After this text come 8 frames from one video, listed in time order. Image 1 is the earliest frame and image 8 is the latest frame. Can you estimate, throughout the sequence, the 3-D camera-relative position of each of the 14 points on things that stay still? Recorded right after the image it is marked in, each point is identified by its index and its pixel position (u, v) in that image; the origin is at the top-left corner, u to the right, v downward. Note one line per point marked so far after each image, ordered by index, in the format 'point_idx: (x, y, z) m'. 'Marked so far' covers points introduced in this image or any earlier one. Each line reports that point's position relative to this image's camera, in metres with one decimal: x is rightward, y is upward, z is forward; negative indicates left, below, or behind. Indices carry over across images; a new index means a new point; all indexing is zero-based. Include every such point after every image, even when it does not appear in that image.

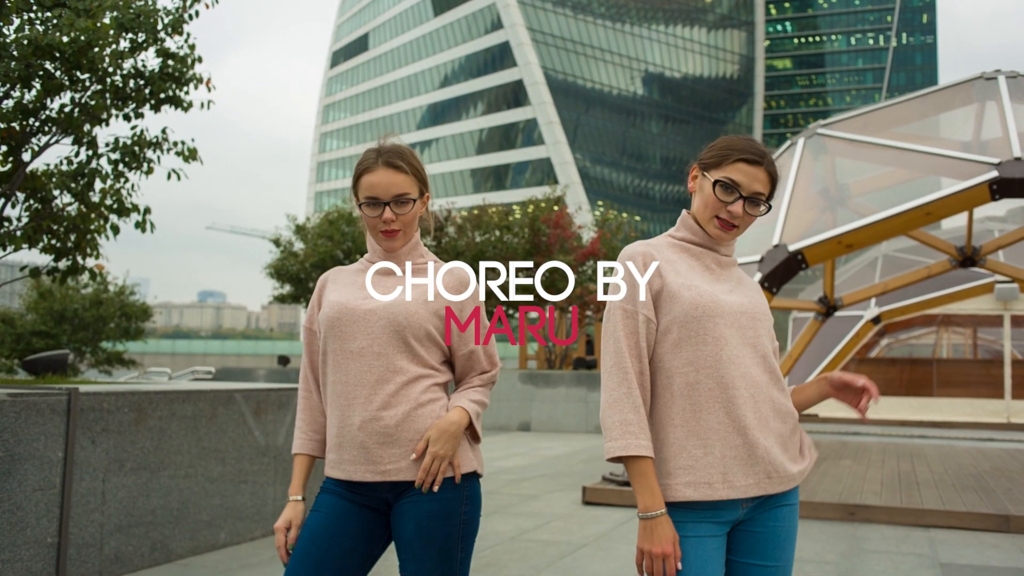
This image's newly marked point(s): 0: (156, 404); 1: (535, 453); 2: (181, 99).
0: (-2.3, -0.7, +6.1) m
1: (+0.3, -2.4, +13.4) m
2: (-2.8, +1.6, +7.8) m
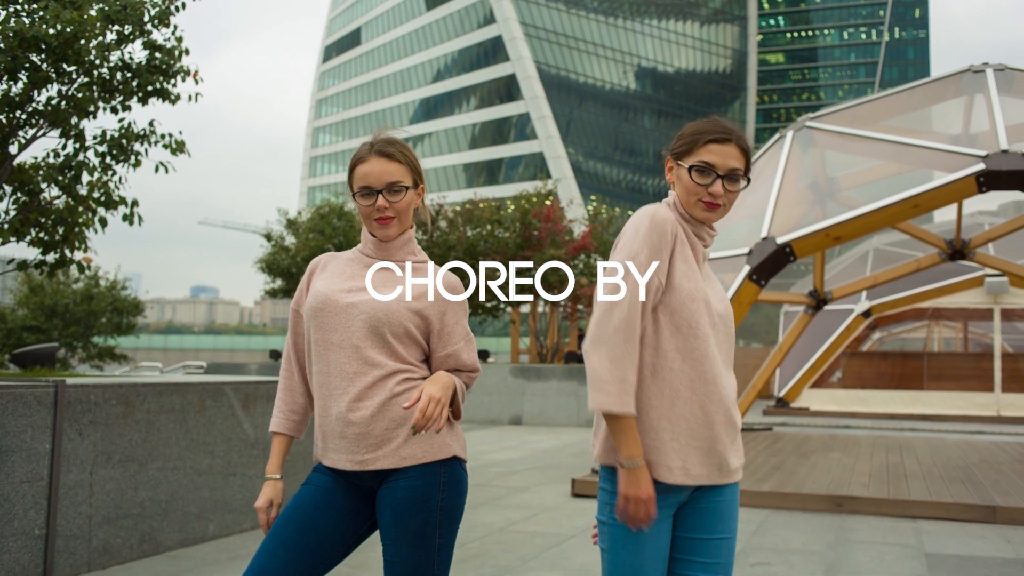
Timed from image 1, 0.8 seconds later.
0: (-2.4, -0.7, +6.1) m
1: (+0.2, -2.3, +13.5) m
2: (-2.9, +1.6, +7.8) m
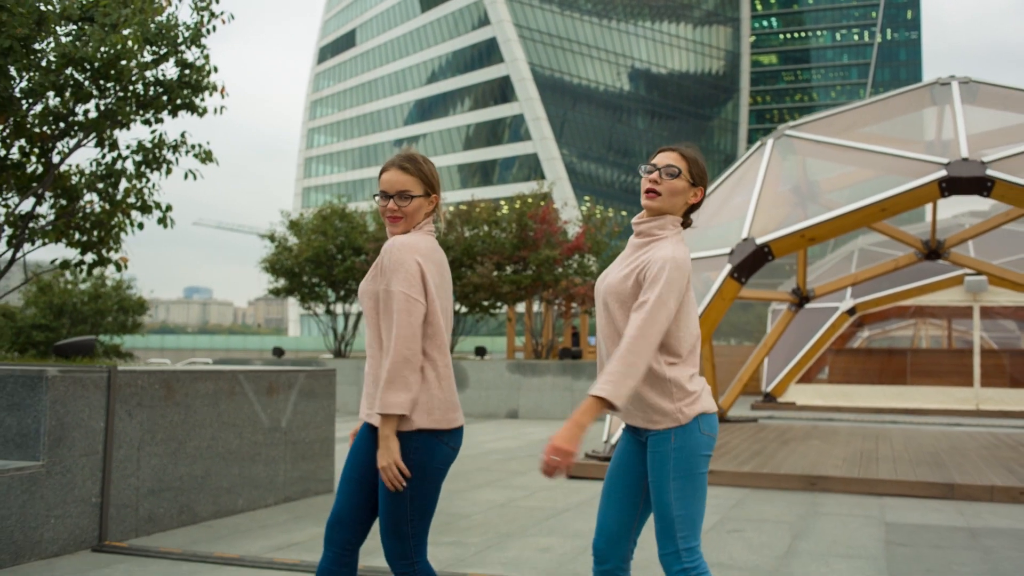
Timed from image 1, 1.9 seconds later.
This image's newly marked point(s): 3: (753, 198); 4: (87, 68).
0: (-2.4, -0.7, +6.7) m
1: (+0.2, -2.3, +14.1) m
2: (-2.9, +1.7, +8.4) m
3: (+3.1, +1.2, +12.0) m
4: (-3.5, +1.8, +7.8) m
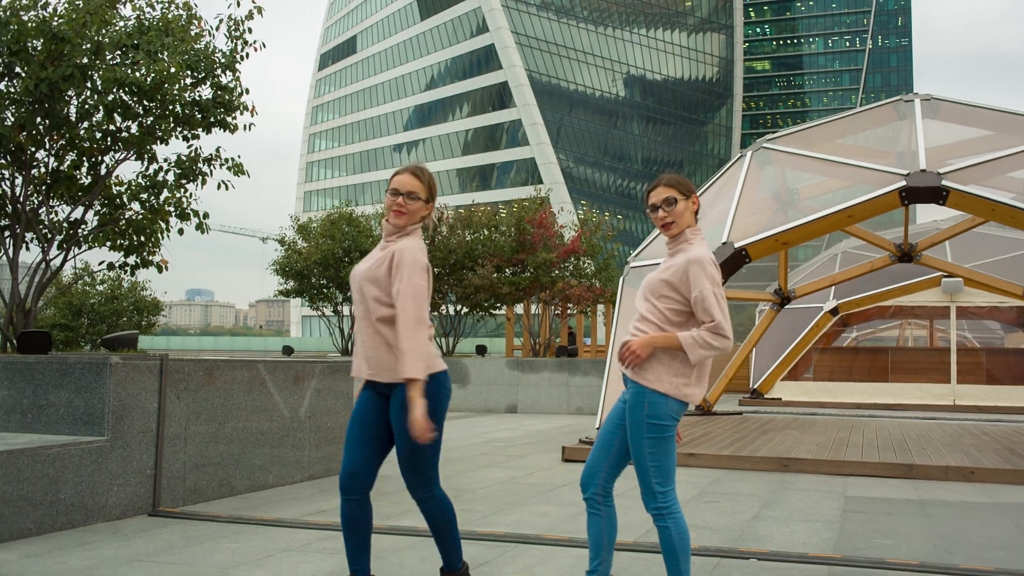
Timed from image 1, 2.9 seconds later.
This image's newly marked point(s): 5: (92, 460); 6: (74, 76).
0: (-2.4, -0.7, +7.6) m
1: (+0.2, -2.3, +15.0) m
2: (-2.9, +1.7, +9.3) m
3: (+3.1, +1.1, +12.9) m
4: (-3.5, +1.9, +8.7) m
5: (-2.9, -1.2, +6.4) m
6: (-4.1, +2.0, +8.8) m
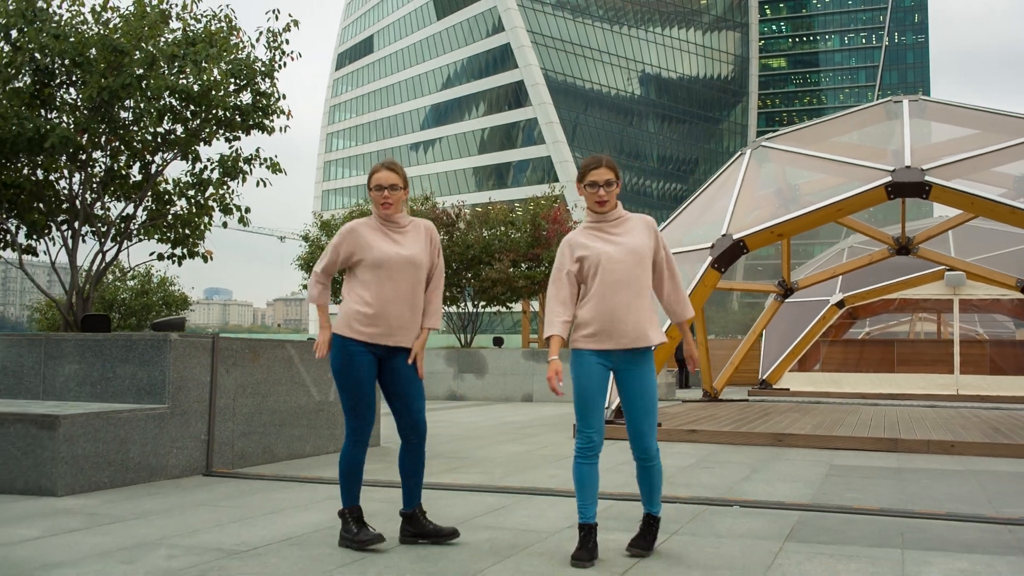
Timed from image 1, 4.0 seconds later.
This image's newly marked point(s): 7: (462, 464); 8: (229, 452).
0: (-2.2, -0.5, +8.4) m
1: (+0.4, -2.1, +15.8) m
2: (-2.7, +1.8, +10.2) m
3: (+3.3, +1.3, +13.6) m
4: (-3.4, +2.0, +9.6) m
5: (-2.8, -1.1, +7.3) m
6: (-4.0, +2.1, +9.7) m
7: (-0.5, -1.6, +8.6) m
8: (-2.4, -1.4, +8.0) m
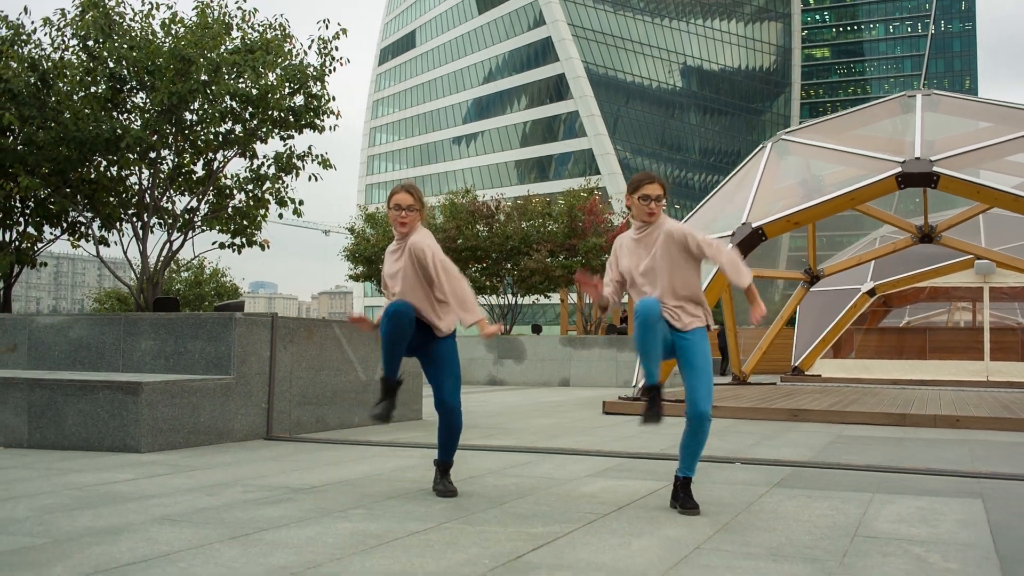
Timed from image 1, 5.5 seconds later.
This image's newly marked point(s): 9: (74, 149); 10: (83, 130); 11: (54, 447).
0: (-2.0, -0.4, +9.3) m
1: (+1.1, -1.9, +16.6) m
2: (-2.3, +2.0, +11.1) m
3: (+3.8, +1.5, +14.2) m
4: (-3.1, +2.1, +10.5) m
5: (-2.6, -0.9, +8.2) m
6: (-3.6, +2.3, +10.7) m
7: (-0.2, -1.5, +9.4) m
8: (-2.2, -1.3, +8.9) m
9: (-5.2, +1.6, +10.9) m
10: (-5.1, +1.9, +10.9) m
11: (-3.9, -1.3, +7.8) m
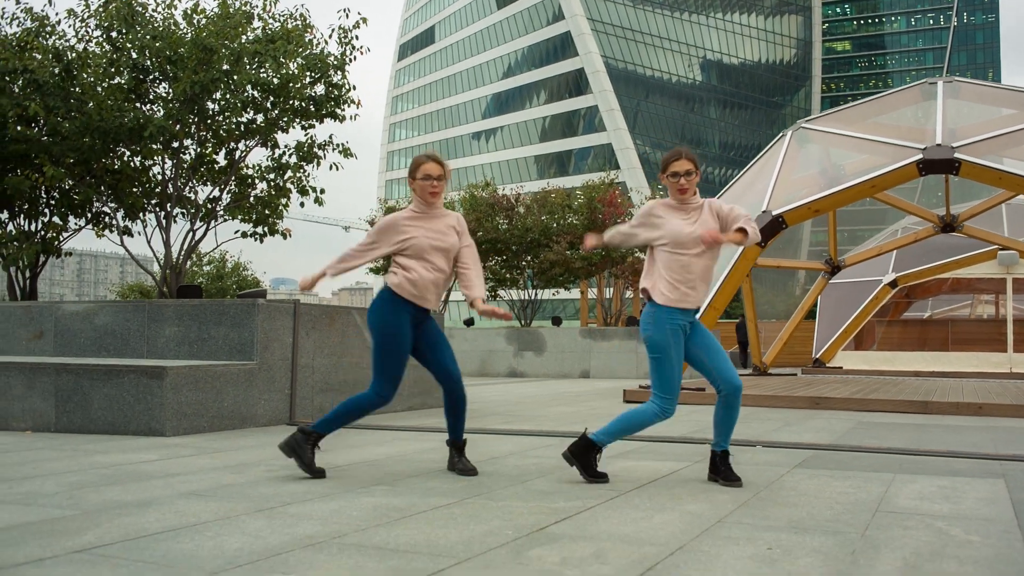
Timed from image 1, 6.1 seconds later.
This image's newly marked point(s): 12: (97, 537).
0: (-1.7, -0.3, +9.4) m
1: (+1.4, -1.8, +16.6) m
2: (-2.1, +2.1, +11.1) m
3: (+4.1, +1.6, +14.2) m
4: (-2.8, +2.3, +10.6) m
5: (-2.4, -0.8, +8.3) m
6: (-3.4, +2.4, +10.7) m
7: (0.0, -1.3, +9.4) m
8: (-2.0, -1.1, +9.0) m
9: (-4.9, +1.8, +11.1) m
10: (-4.8, +2.0, +11.0) m
11: (-3.7, -1.2, +8.0) m
12: (-1.7, -1.0, +3.8) m
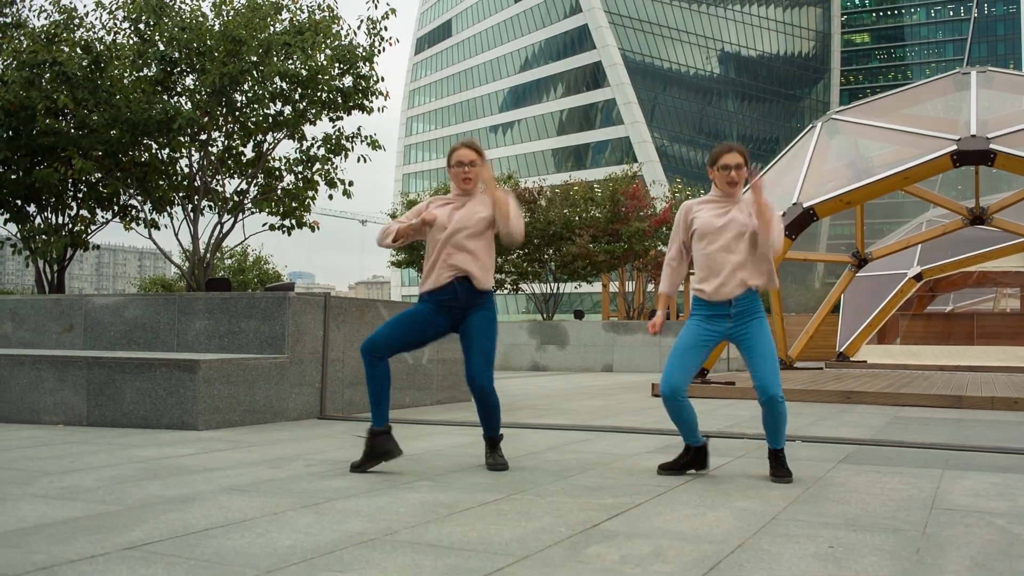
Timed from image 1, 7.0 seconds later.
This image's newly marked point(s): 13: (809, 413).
0: (-1.4, -0.2, +9.4) m
1: (+1.8, -1.7, +16.5) m
2: (-1.8, +2.2, +11.1) m
3: (+4.5, +1.7, +14.0) m
4: (-2.5, +2.3, +10.5) m
5: (-2.1, -0.7, +8.2) m
6: (-3.1, +2.5, +10.7) m
7: (+0.3, -1.3, +9.4) m
8: (-1.7, -1.1, +8.9) m
9: (-4.6, +1.9, +11.1) m
10: (-4.5, +2.1, +11.0) m
11: (-3.4, -1.2, +7.9) m
12: (-1.5, -1.0, +3.8) m
13: (+3.0, -1.3, +9.3) m
